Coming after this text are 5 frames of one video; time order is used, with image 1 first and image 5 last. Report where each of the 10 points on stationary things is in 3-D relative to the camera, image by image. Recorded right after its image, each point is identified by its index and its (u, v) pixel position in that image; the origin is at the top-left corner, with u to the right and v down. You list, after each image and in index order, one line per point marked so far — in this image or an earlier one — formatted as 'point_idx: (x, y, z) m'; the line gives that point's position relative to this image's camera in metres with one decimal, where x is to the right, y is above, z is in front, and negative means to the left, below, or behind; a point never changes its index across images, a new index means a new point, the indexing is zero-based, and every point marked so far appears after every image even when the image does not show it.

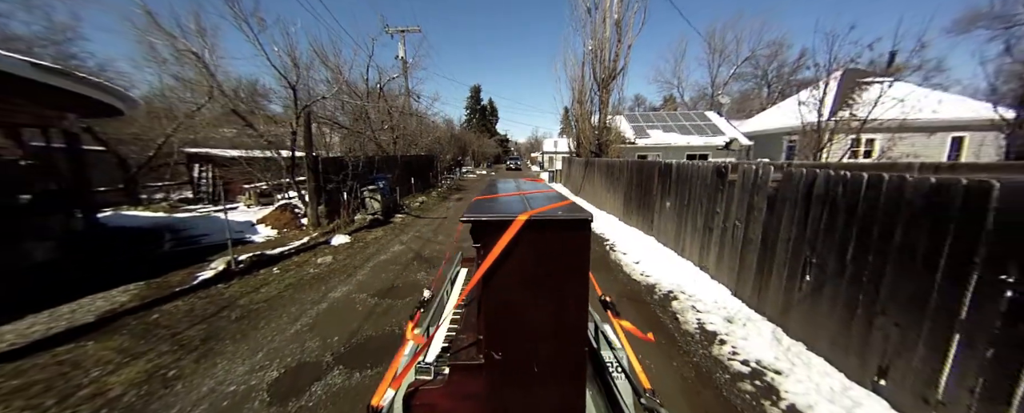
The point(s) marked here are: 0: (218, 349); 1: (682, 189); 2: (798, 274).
0: (-2.6, -1.3, +2.7) m
1: (+2.6, +0.3, +4.7) m
2: (+2.5, -0.6, +2.7) m
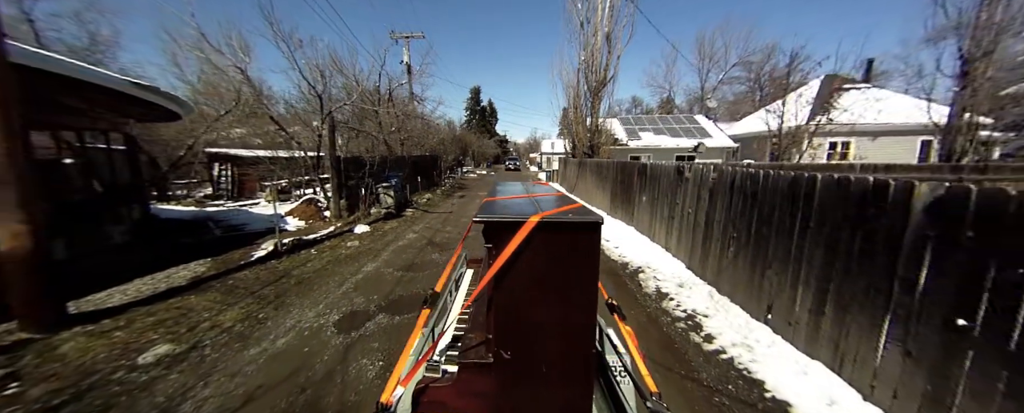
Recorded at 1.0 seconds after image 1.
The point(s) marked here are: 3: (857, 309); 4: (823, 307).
0: (-2.6, -1.1, +3.5) m
1: (+2.6, +0.4, +5.5) m
2: (+2.5, -0.5, +3.6) m
3: (+2.5, -0.7, +2.1) m
4: (+2.5, -0.8, +2.4) m
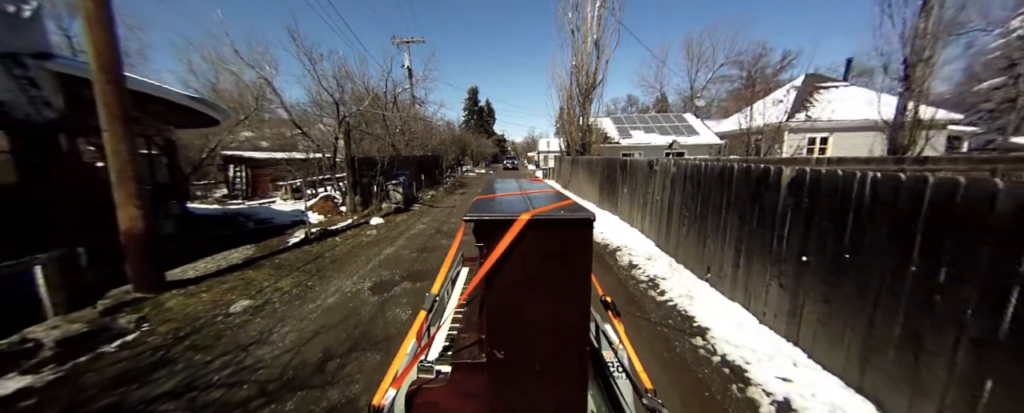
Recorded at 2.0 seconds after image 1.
0: (-2.7, -1.0, +4.3) m
1: (+2.6, +0.6, +6.4) m
2: (+2.5, -0.3, +4.4) m
3: (+2.4, -0.5, +2.9) m
4: (+2.4, -0.6, +3.2) m
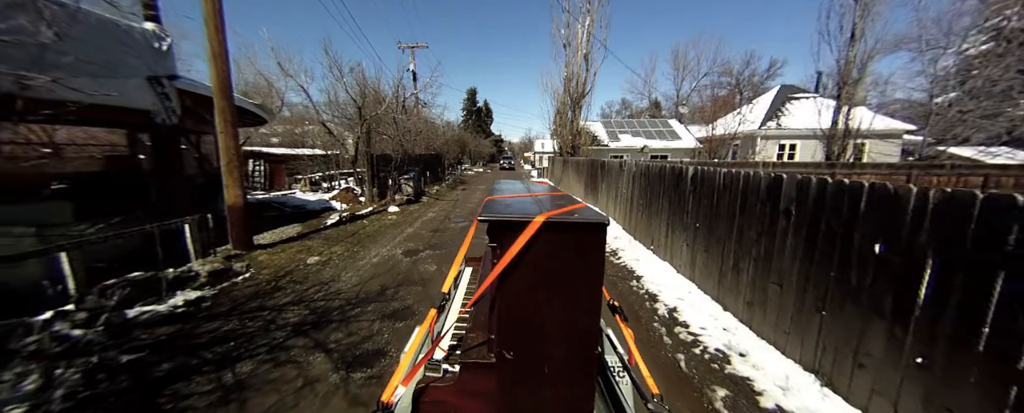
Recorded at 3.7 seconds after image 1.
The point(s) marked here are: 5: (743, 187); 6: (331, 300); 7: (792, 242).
0: (-2.7, -0.7, +5.6) m
1: (+2.5, +0.8, +7.7) m
2: (+2.4, -0.1, +5.8) m
3: (+2.4, -0.3, +4.3) m
4: (+2.4, -0.4, +4.5) m
5: (+2.4, +0.2, +3.0) m
6: (-2.2, -1.1, +3.6) m
7: (+2.4, -0.3, +2.5) m
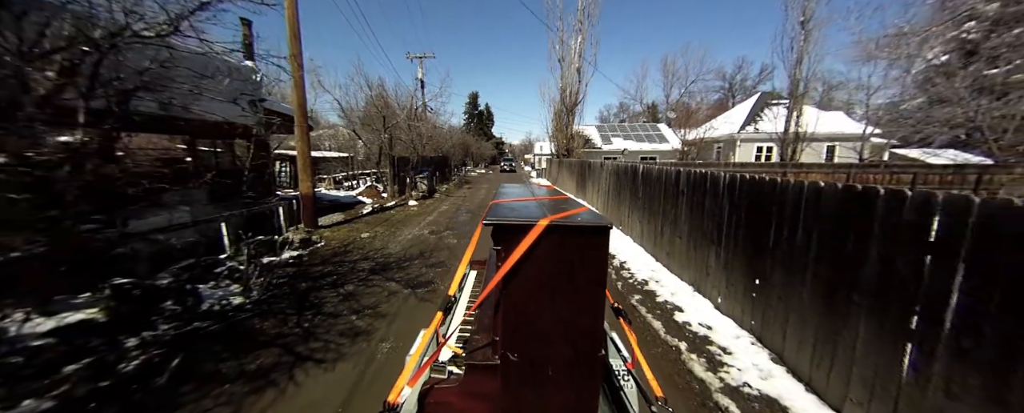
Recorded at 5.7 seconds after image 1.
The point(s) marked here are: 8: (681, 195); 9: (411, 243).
0: (-2.7, -0.5, +7.1) m
1: (+2.5, +1.0, +9.3) m
2: (+2.5, +0.2, +7.3) m
3: (+2.4, -0.1, +5.8) m
4: (+2.4, -0.2, +6.1) m
5: (+2.4, +0.4, +4.5) m
6: (-2.2, -0.9, +5.2) m
7: (+2.4, 0.0, +4.1) m
8: (+2.4, +0.2, +4.2) m
9: (-2.0, -0.8, +5.9) m
